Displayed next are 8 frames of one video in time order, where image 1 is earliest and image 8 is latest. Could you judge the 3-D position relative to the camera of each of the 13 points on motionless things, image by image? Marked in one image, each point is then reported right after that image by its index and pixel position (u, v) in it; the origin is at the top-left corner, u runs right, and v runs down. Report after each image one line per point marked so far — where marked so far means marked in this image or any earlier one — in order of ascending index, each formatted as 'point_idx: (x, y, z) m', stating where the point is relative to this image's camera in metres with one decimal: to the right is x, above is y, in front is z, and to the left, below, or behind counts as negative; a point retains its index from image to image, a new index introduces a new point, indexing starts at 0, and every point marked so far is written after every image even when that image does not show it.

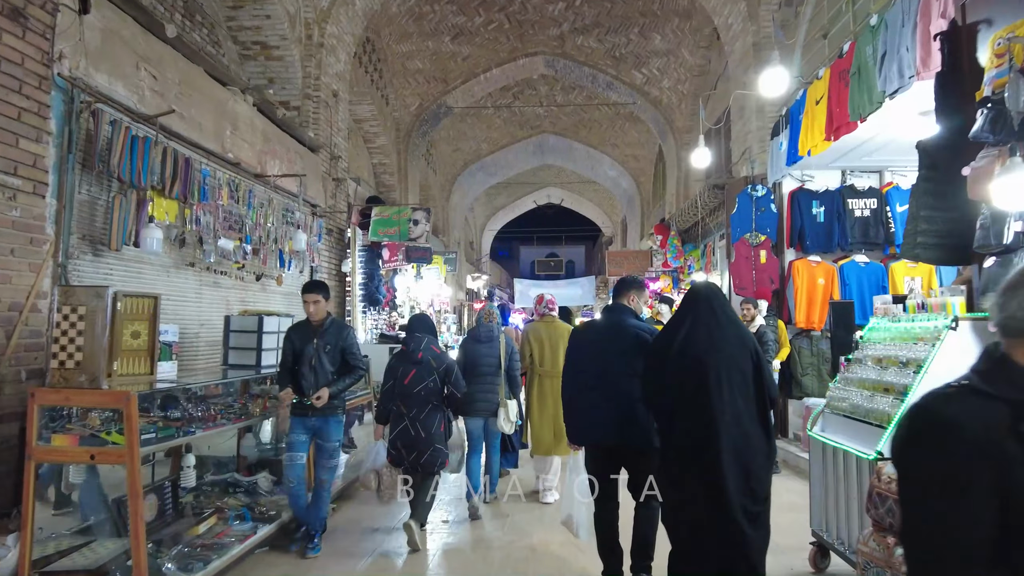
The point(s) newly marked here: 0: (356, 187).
0: (-2.0, +1.3, +8.1) m
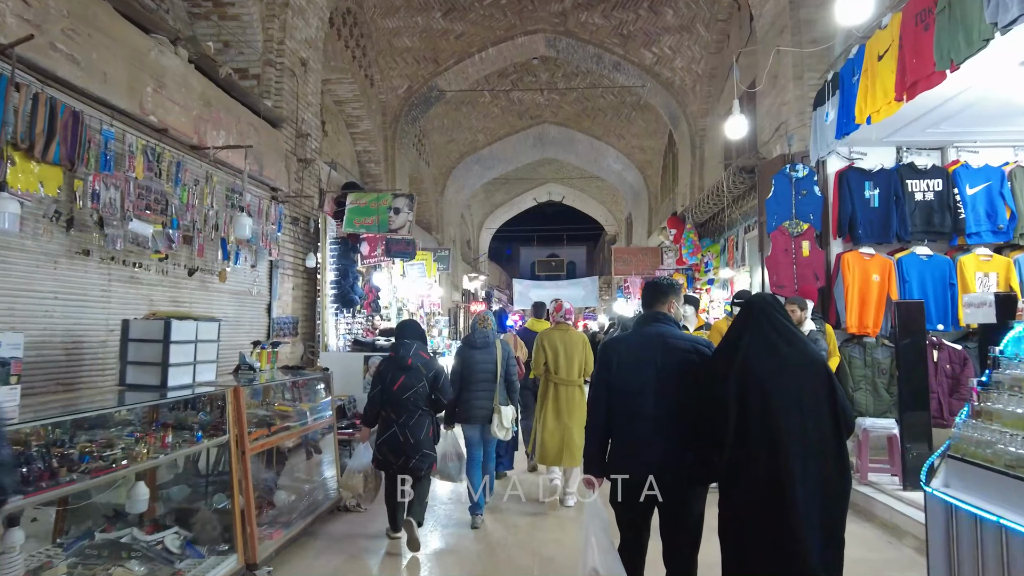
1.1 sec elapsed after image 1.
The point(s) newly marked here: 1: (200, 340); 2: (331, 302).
0: (-2.0, +1.3, +7.1) m
1: (-1.6, -0.3, +3.1) m
2: (-1.8, -0.2, +6.2) m
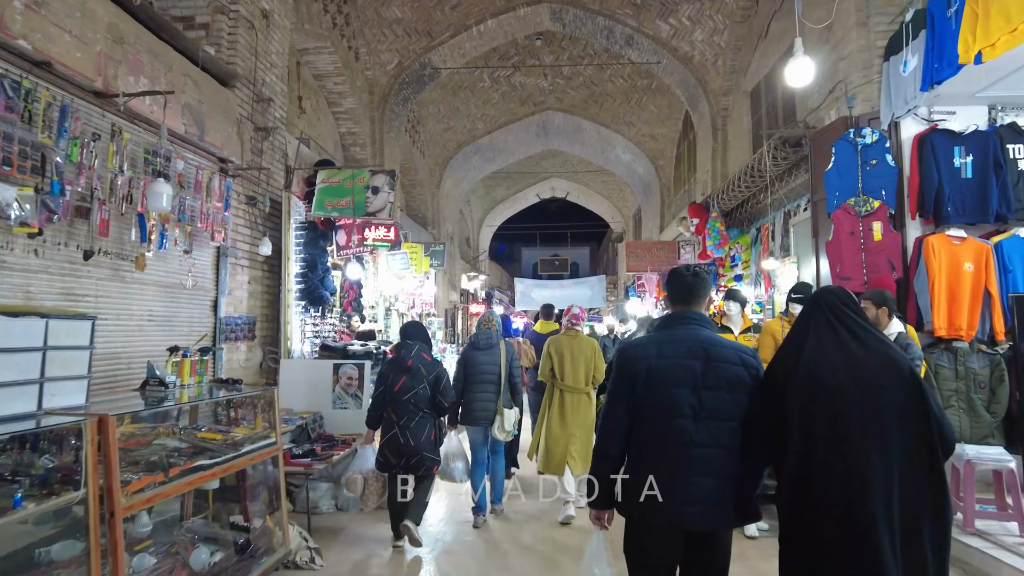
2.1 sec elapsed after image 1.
0: (-2.0, +1.4, +6.1) m
1: (-1.6, -0.2, +2.2) m
2: (-1.8, -0.1, +5.2) m
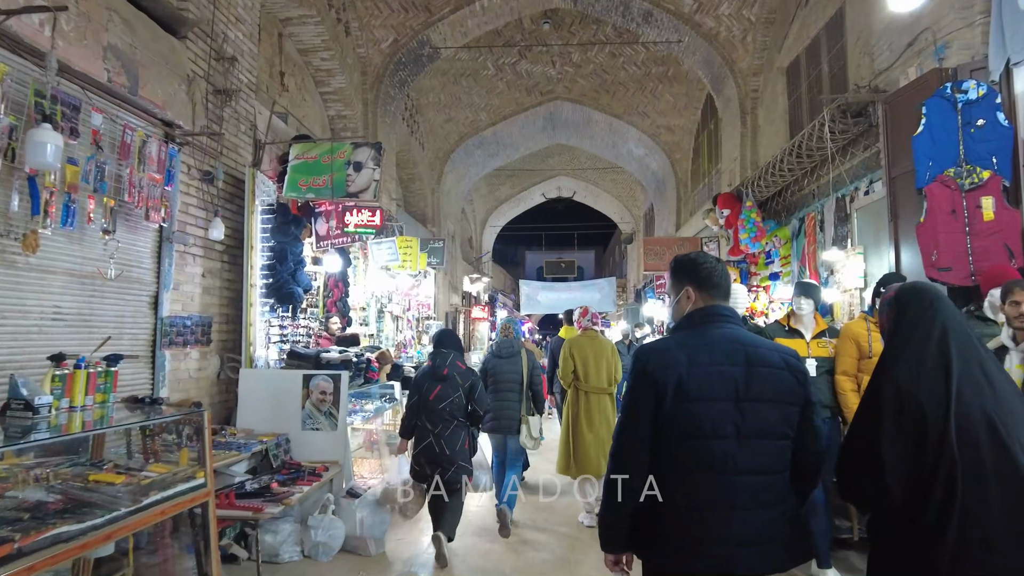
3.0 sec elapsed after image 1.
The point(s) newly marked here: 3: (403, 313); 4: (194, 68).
0: (-1.9, +1.4, +5.3) m
1: (-1.5, -0.1, +1.3) m
2: (-1.7, -0.1, +4.4) m
3: (-1.5, -0.3, +8.5) m
4: (-2.0, +1.4, +3.9) m
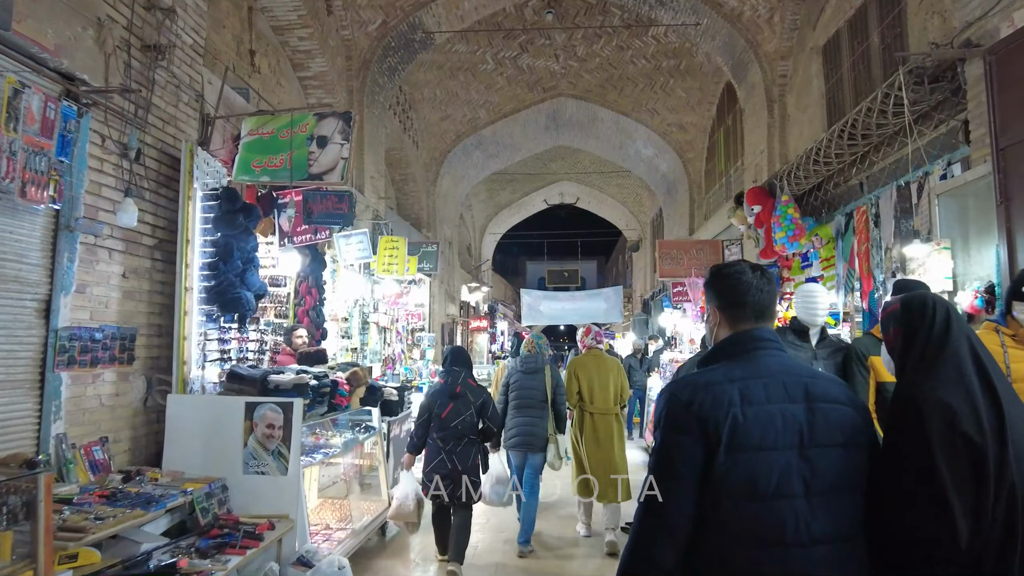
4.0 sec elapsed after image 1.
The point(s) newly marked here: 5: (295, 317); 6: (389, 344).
0: (-1.9, +1.3, +4.5) m
1: (-1.5, -0.1, +0.4) m
2: (-1.7, -0.1, +3.5) m
3: (-1.5, -0.4, +7.6) m
4: (-2.0, +1.4, +3.1) m
5: (-1.7, -0.2, +5.1) m
6: (-1.5, -0.7, +7.6) m
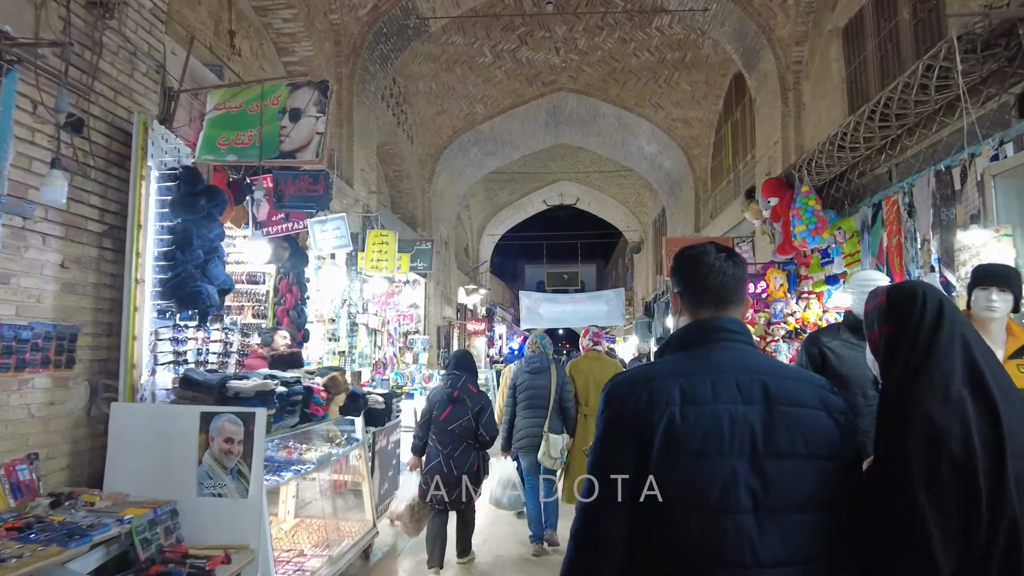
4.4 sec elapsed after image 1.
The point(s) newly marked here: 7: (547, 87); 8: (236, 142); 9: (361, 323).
0: (-1.9, +1.4, +4.0) m
1: (-1.5, 0.0, 0.0) m
2: (-1.7, -0.1, +3.1) m
3: (-1.5, -0.4, +7.2) m
4: (-2.0, +1.4, +2.7) m
5: (-1.7, -0.2, +4.6) m
6: (-1.5, -0.7, +7.1) m
7: (+0.6, +3.6, +11.3) m
8: (-1.4, +0.8, +3.3) m
9: (-1.5, -0.4, +6.4) m
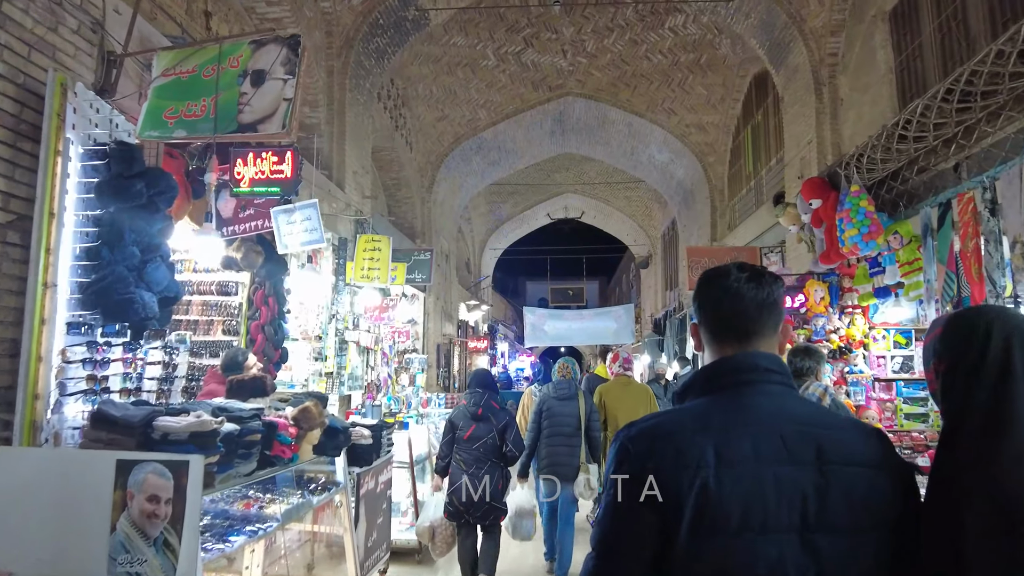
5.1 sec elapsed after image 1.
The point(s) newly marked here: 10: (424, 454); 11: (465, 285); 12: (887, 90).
0: (-1.9, +1.3, +3.4) m
1: (-1.4, 0.0, -0.7) m
2: (-1.7, -0.1, +2.4) m
3: (-1.4, -0.6, +6.5) m
4: (-1.9, +1.4, +2.0) m
5: (-1.7, -0.3, +4.0) m
6: (-1.4, -0.8, +6.5) m
7: (+0.7, +3.3, +10.7) m
8: (-1.3, +0.7, +2.6) m
9: (-1.5, -0.5, +5.7) m
10: (-0.7, -1.3, +4.8) m
11: (-1.1, +0.1, +15.0) m
12: (+3.1, +1.7, +5.2) m
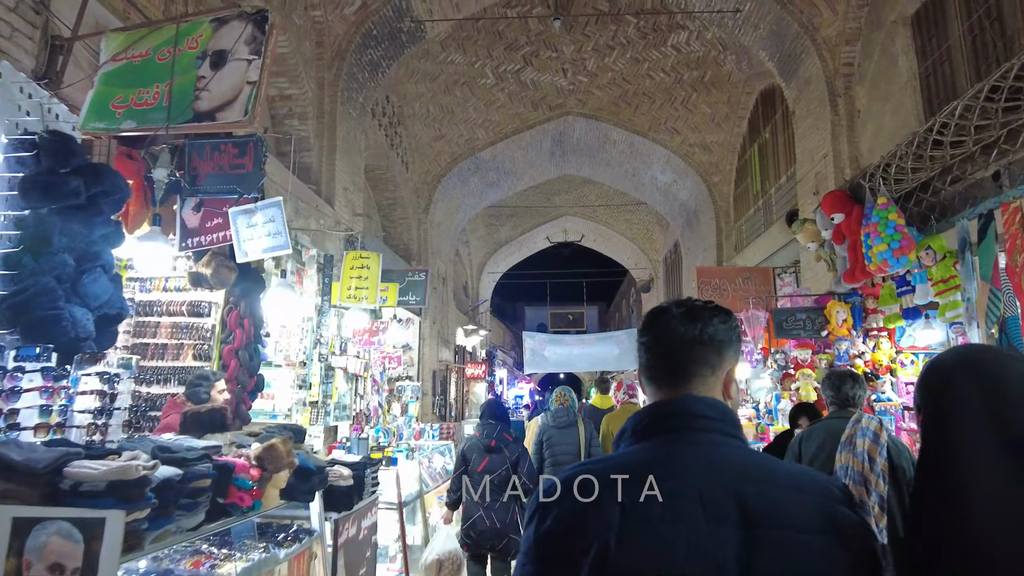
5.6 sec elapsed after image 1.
0: (-1.9, +1.2, +3.1) m
1: (-1.4, +0.1, -1.1) m
2: (-1.6, -0.1, +2.0) m
3: (-1.4, -0.8, +6.1) m
4: (-1.9, +1.3, +1.7) m
5: (-1.7, -0.4, +3.6) m
6: (-1.4, -1.0, +6.0) m
7: (+0.7, +2.9, +10.4) m
8: (-1.3, +0.7, +2.2) m
9: (-1.5, -0.7, +5.3) m
10: (-0.7, -1.4, +4.4) m
11: (-1.2, -0.5, +14.6) m
12: (+3.1, +1.5, +4.9) m
